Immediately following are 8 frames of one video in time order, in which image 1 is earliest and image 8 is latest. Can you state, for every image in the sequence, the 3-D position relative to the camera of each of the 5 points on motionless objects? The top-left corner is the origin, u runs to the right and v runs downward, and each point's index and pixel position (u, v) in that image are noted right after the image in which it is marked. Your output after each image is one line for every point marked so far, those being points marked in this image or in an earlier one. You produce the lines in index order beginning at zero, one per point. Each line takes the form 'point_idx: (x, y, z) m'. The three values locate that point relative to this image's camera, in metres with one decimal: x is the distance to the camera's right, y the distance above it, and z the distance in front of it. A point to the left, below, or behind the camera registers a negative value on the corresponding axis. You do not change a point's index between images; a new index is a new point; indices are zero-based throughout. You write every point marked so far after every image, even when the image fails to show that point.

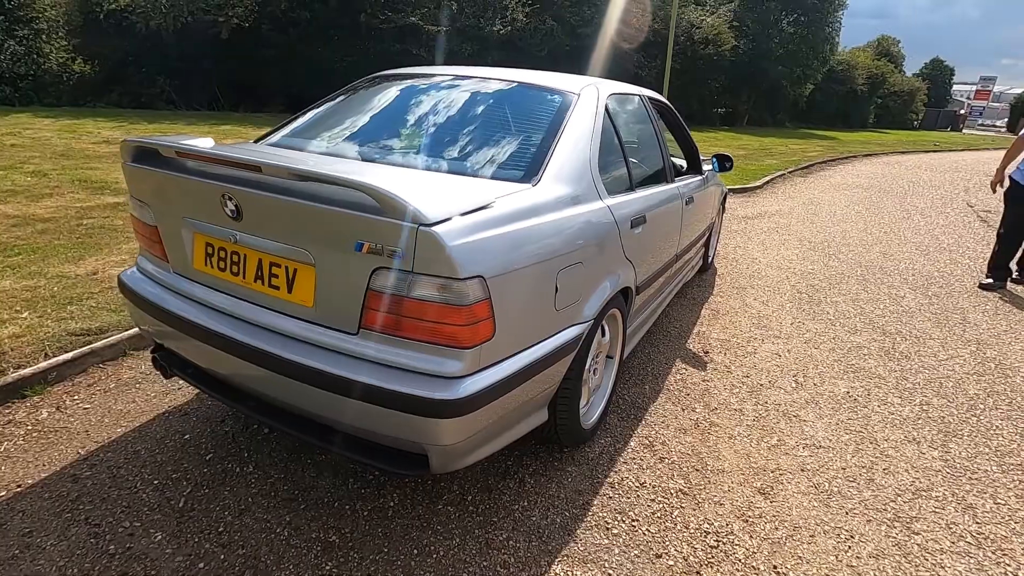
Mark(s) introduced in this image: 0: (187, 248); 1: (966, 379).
0: (-1.2, +0.1, +2.0) m
1: (+2.9, -0.6, +3.4) m
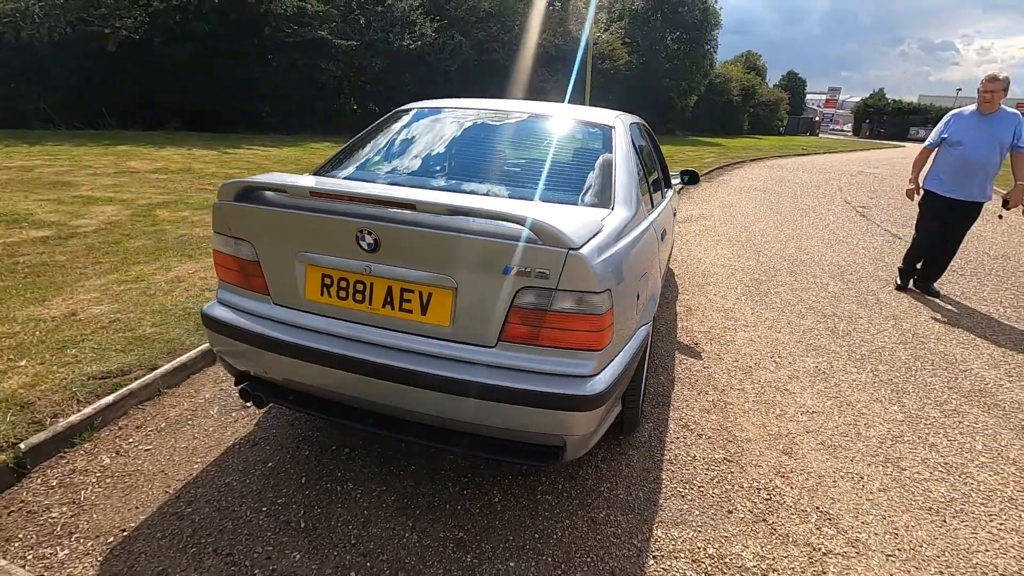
0: (-0.8, 0.0, +2.1) m
1: (+3.0, -0.5, +4.1) m
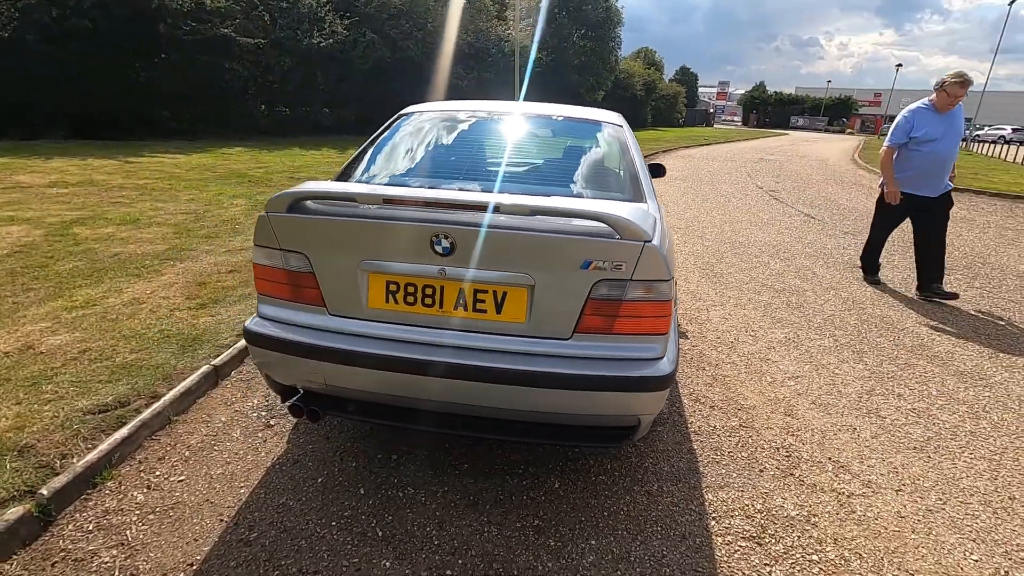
0: (-0.6, 0.0, +2.1) m
1: (+2.9, -0.2, +4.7) m
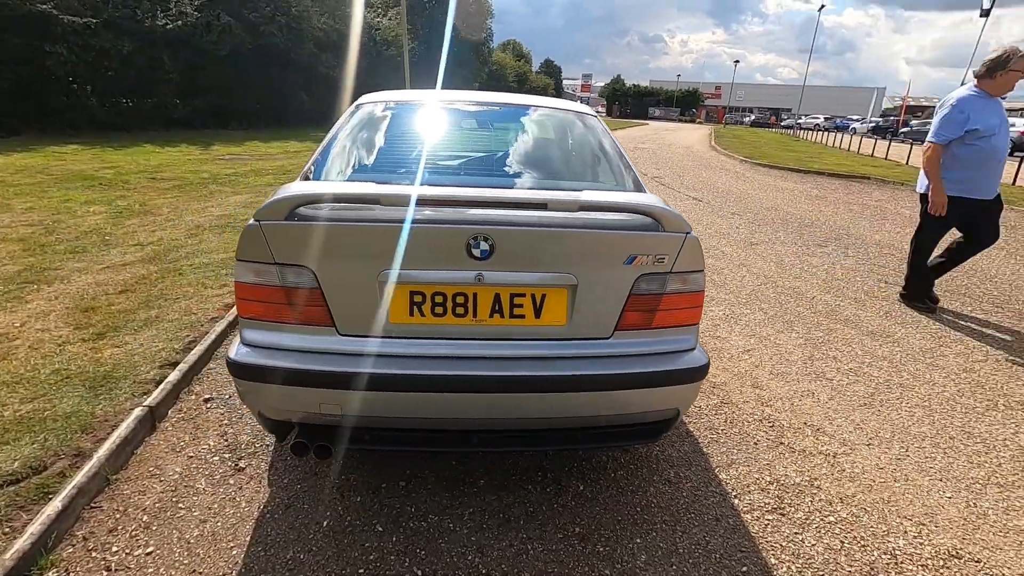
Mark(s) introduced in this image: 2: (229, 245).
0: (-0.5, -0.1, +1.8) m
1: (+2.4, 0.0, +5.1) m
2: (-3.0, +0.4, +5.6) m
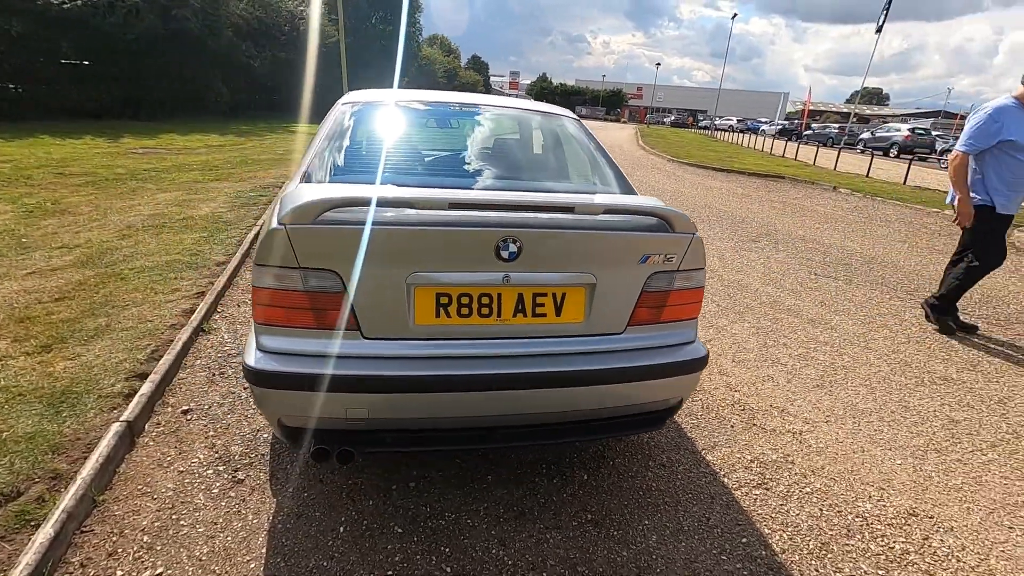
0: (-0.4, -0.1, +1.8) m
1: (+2.0, +0.1, +5.5) m
2: (-3.3, +0.4, +5.3) m
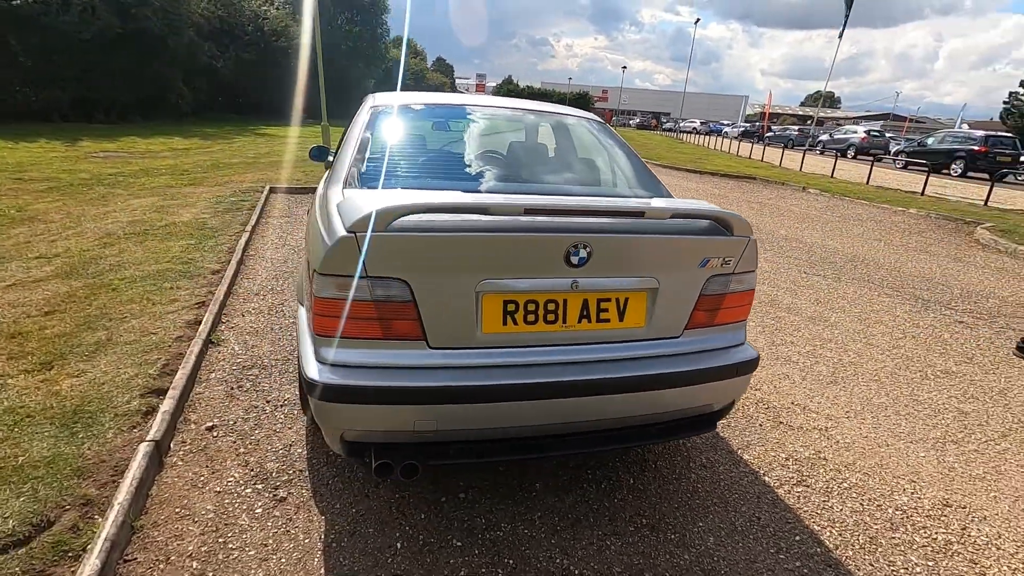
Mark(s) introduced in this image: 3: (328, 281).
0: (-0.1, -0.1, +1.8) m
1: (+2.0, +0.1, +5.6) m
2: (-3.3, +0.3, +5.0) m
3: (-0.6, 0.0, +1.7) m
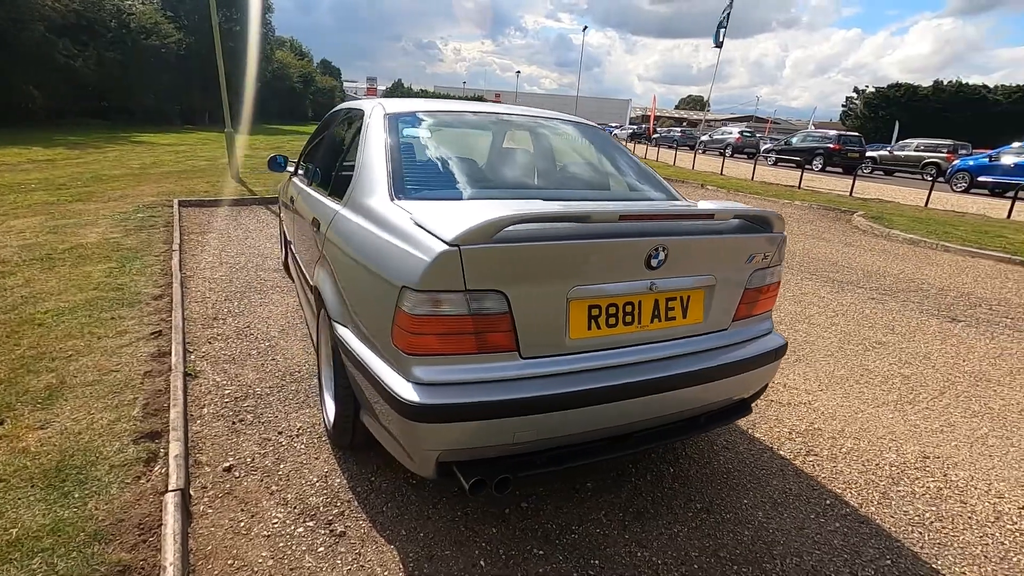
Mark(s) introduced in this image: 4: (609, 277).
0: (+0.2, -0.1, +1.8) m
1: (+1.6, +0.1, +5.9) m
2: (-3.6, +0.1, +4.4) m
3: (-0.3, 0.0, +1.6) m
4: (+0.3, 0.0, +1.8) m
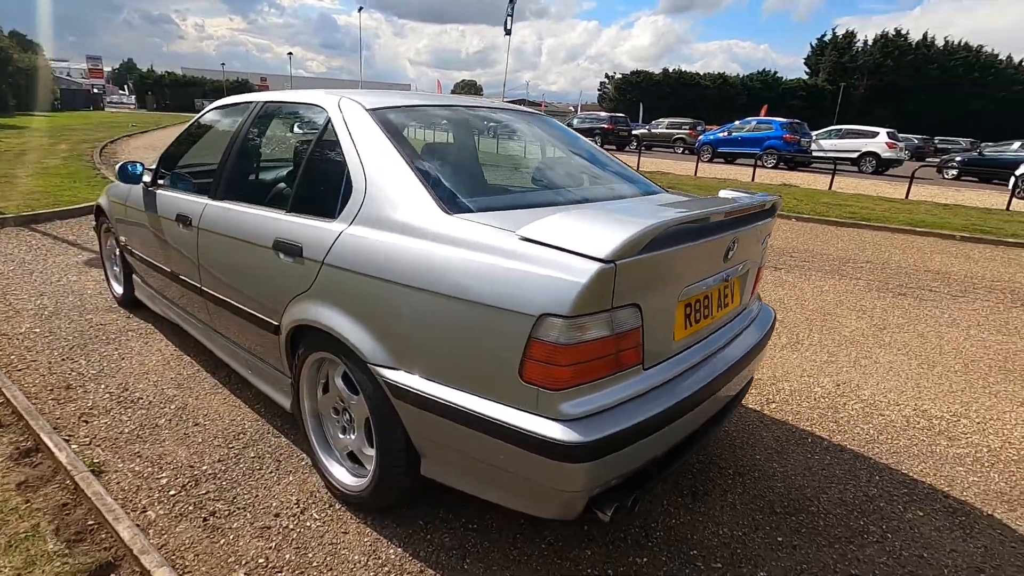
0: (+0.5, -0.1, +1.7) m
1: (+0.3, +0.3, +6.1) m
2: (-3.9, -0.5, +2.9) m
3: (+0.2, -0.1, +1.4) m
4: (+0.6, 0.0, +1.8) m
